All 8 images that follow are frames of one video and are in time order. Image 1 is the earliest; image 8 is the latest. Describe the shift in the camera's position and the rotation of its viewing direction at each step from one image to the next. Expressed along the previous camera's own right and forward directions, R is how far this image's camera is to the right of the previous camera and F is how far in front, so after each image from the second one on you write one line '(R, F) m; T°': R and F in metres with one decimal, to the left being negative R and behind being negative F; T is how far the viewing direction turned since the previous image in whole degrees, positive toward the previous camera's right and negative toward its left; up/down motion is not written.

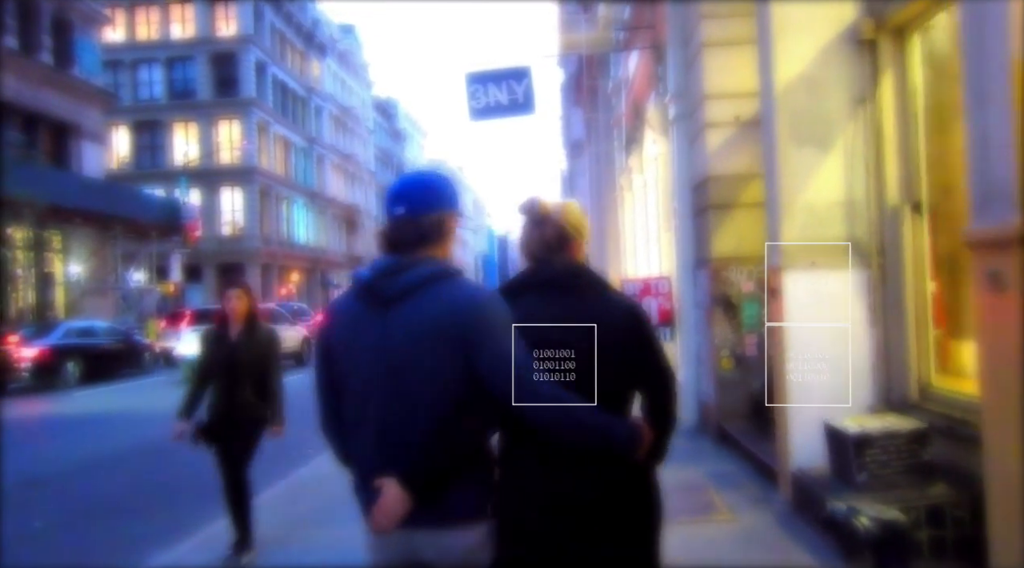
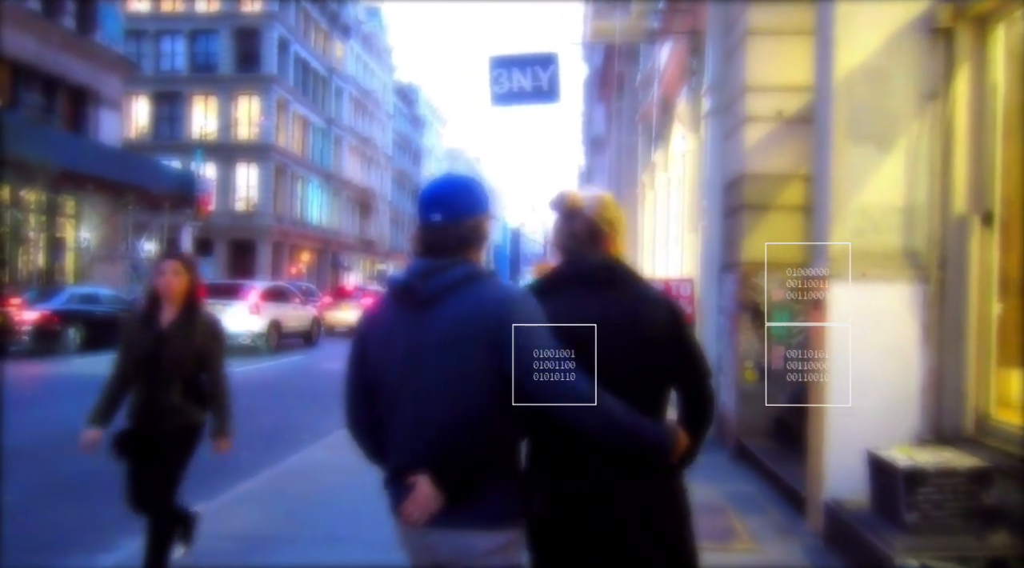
(0.0, +0.4) m; -1°
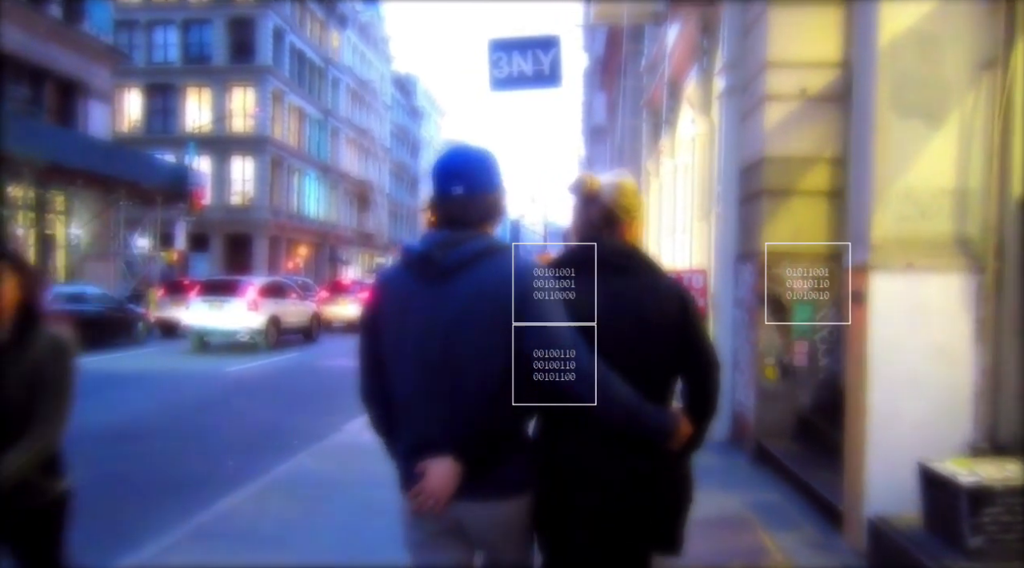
(0.0, +0.4) m; 0°
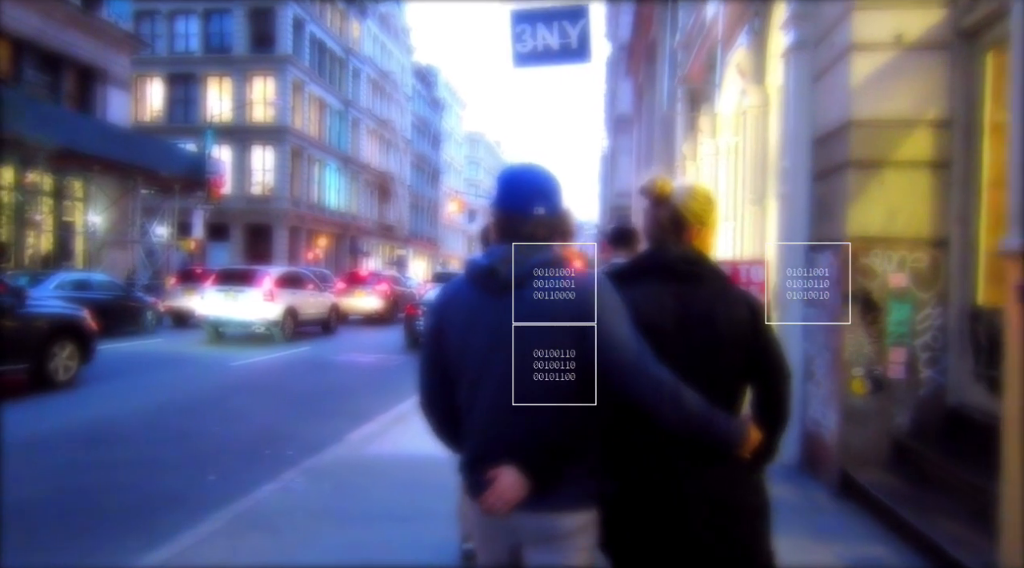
(-0.1, +1.0) m; -1°
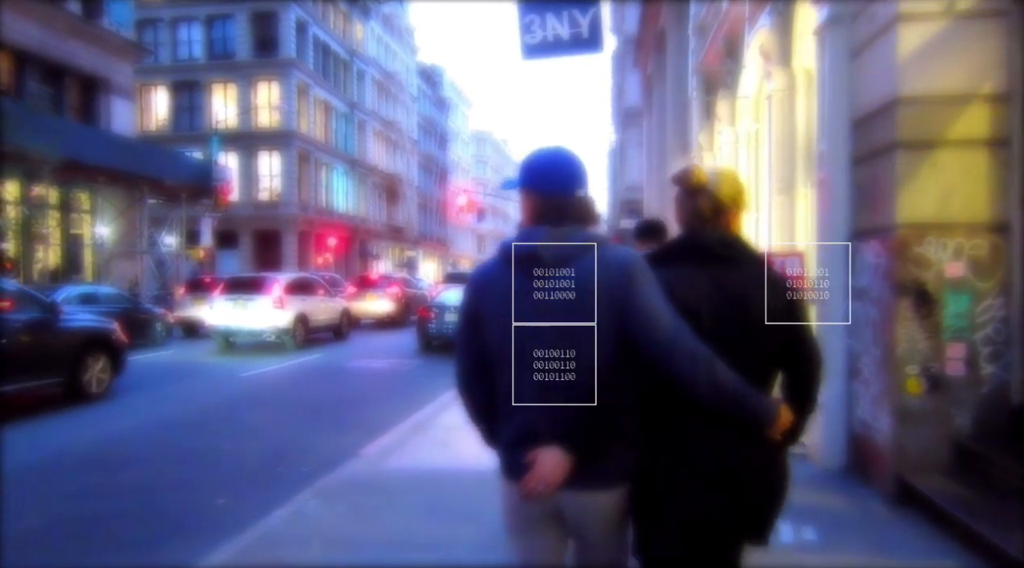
(-0.1, +0.4) m; -1°
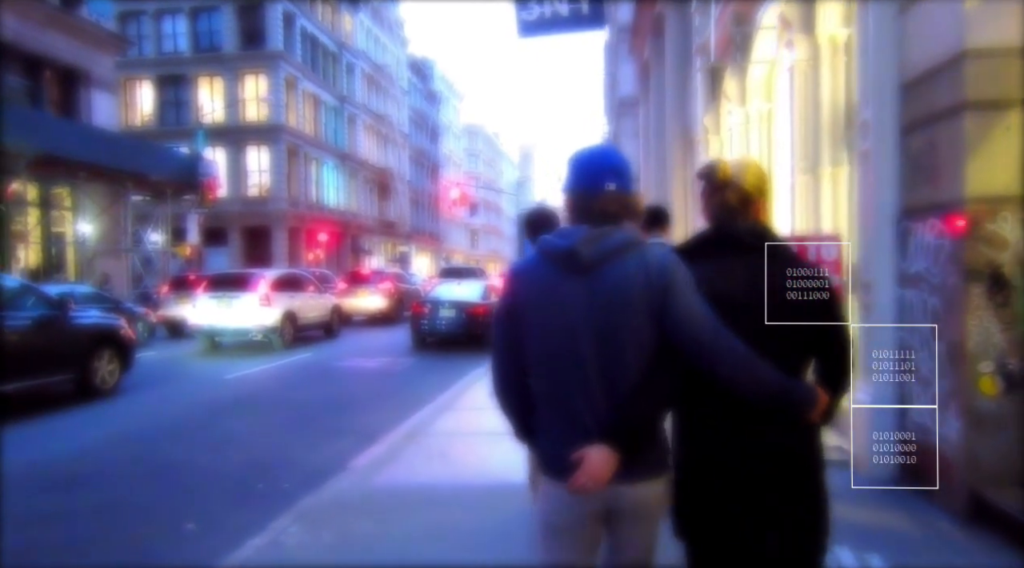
(-0.1, +0.6) m; 0°
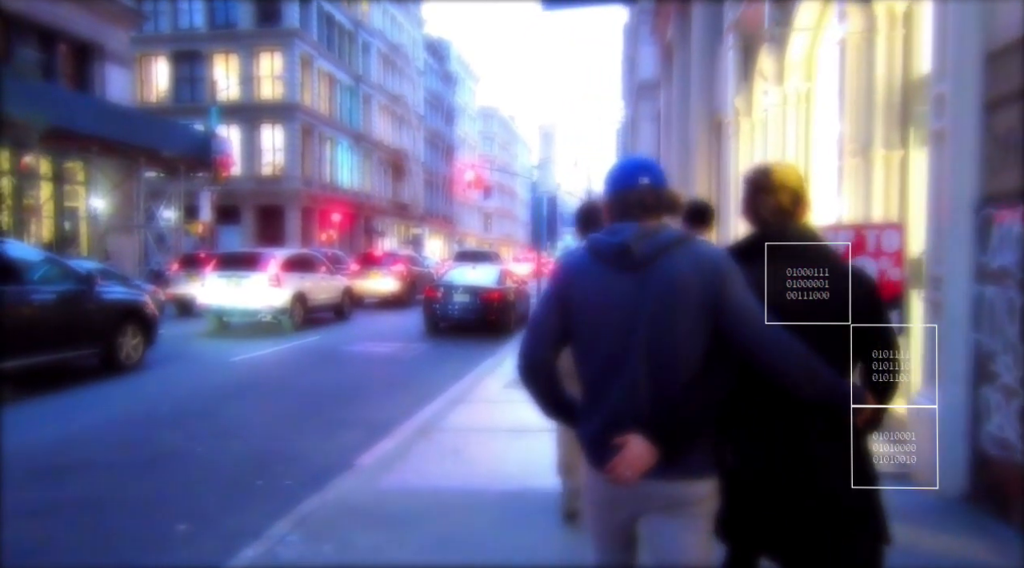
(-0.1, +0.5) m; -1°
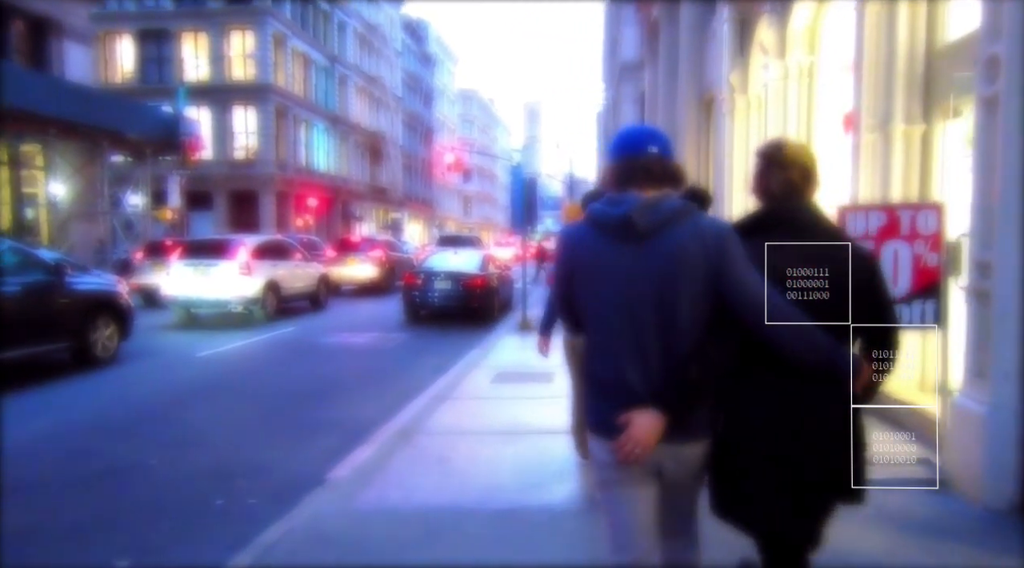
(-0.1, +0.6) m; +1°
